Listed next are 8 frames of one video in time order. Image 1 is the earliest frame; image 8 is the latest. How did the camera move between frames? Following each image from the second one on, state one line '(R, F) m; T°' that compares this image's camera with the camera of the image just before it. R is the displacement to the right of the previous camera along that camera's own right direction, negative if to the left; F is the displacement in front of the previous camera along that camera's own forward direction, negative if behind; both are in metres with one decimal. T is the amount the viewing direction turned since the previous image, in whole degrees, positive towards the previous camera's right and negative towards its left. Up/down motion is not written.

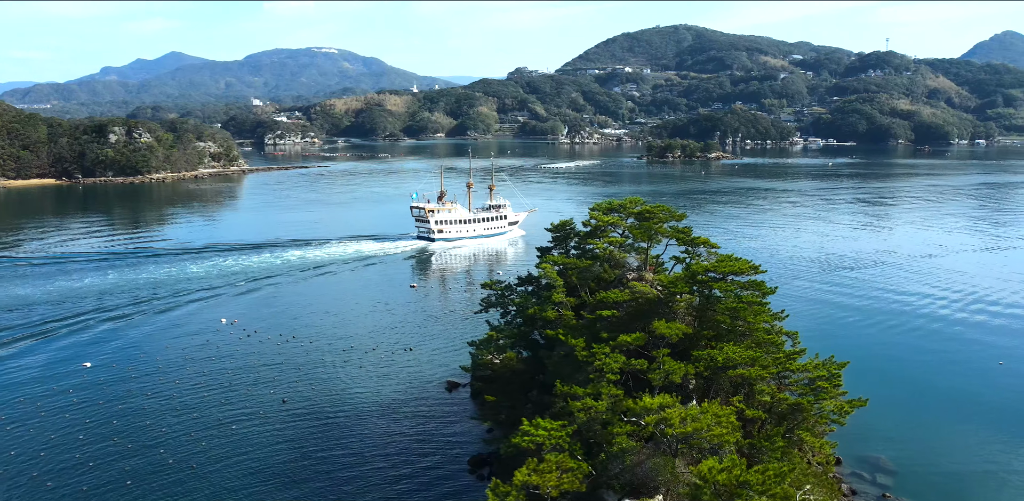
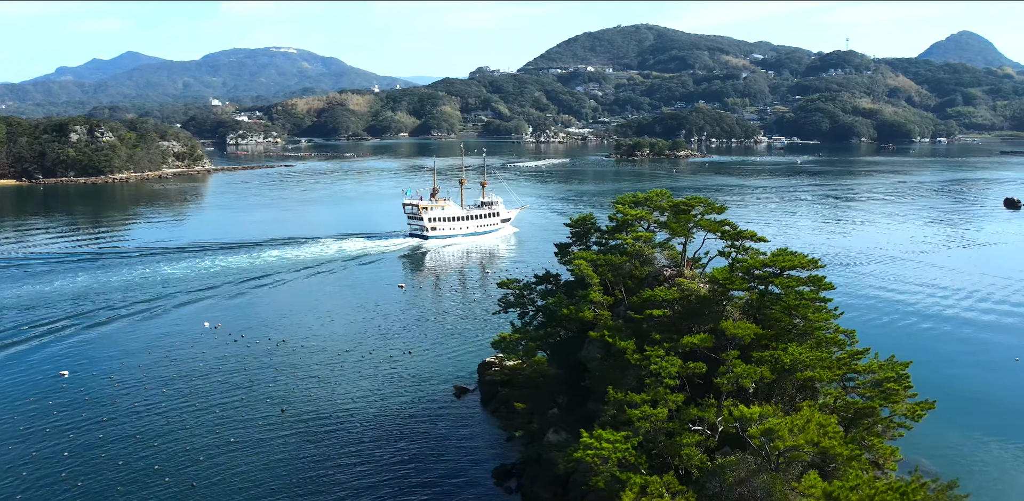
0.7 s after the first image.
(-1.3, +1.8) m; +2°
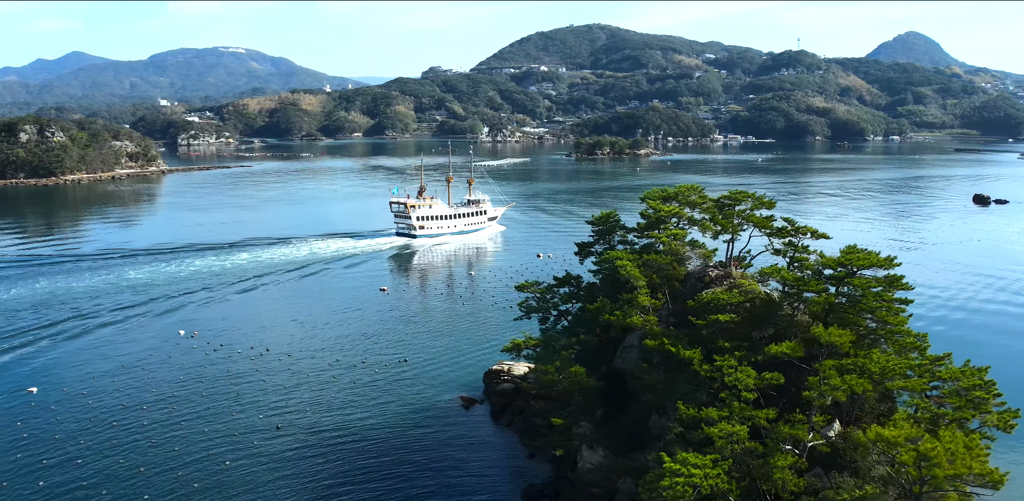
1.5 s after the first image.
(-1.4, +2.1) m; +2°
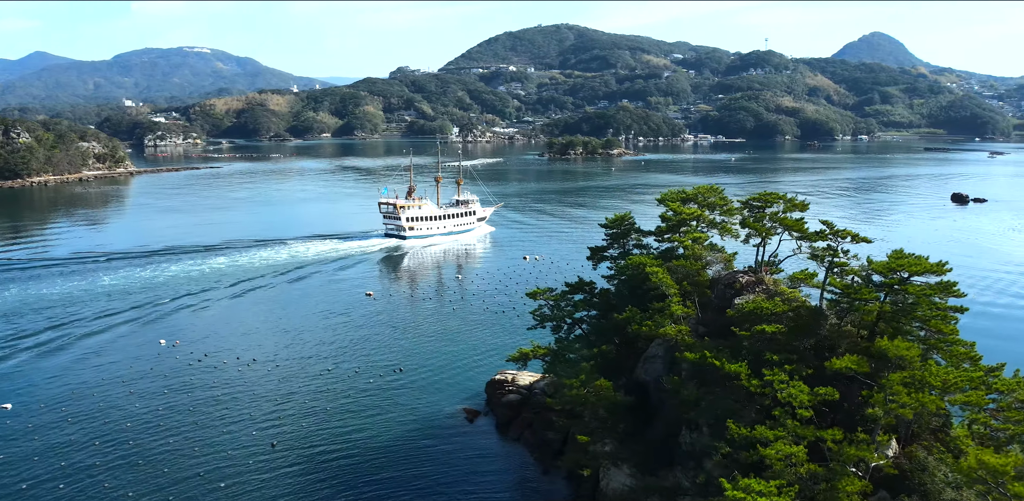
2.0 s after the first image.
(-0.8, +1.3) m; +2°
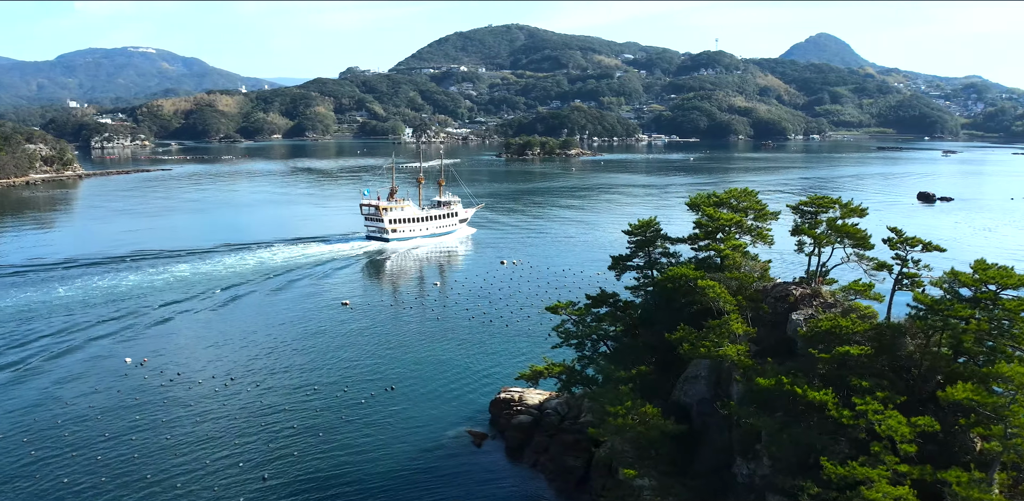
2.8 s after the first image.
(-1.2, +2.1) m; +2°
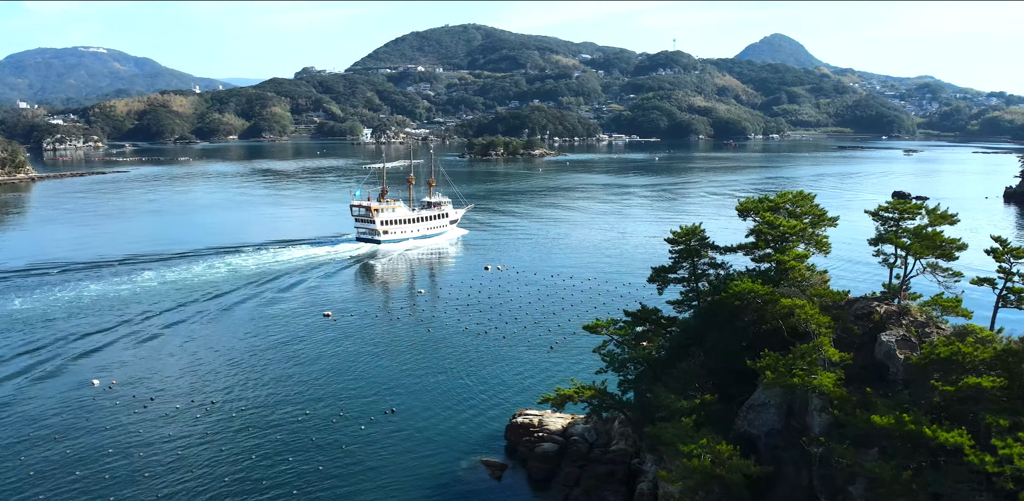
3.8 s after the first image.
(-1.2, +2.3) m; +2°
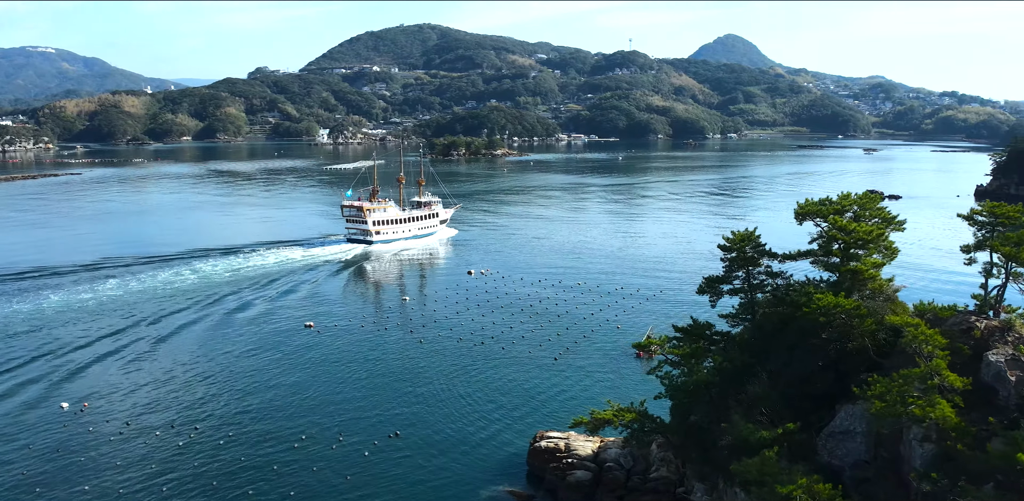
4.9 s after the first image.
(-1.2, +2.0) m; +2°
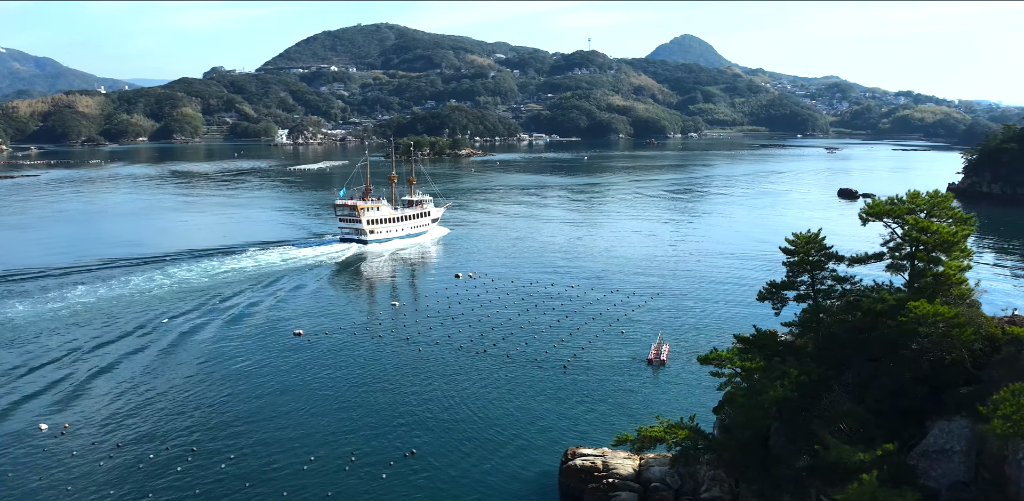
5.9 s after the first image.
(-1.2, +1.4) m; +2°
